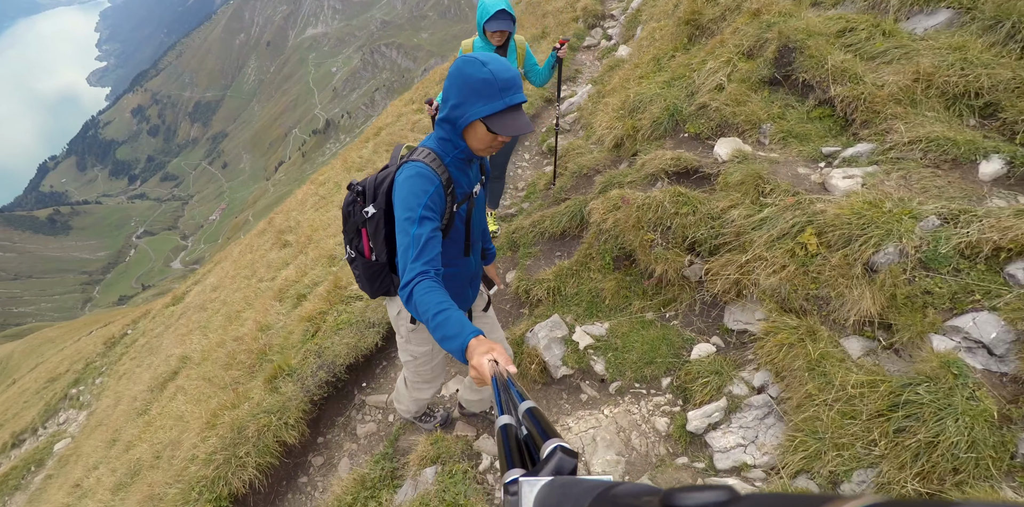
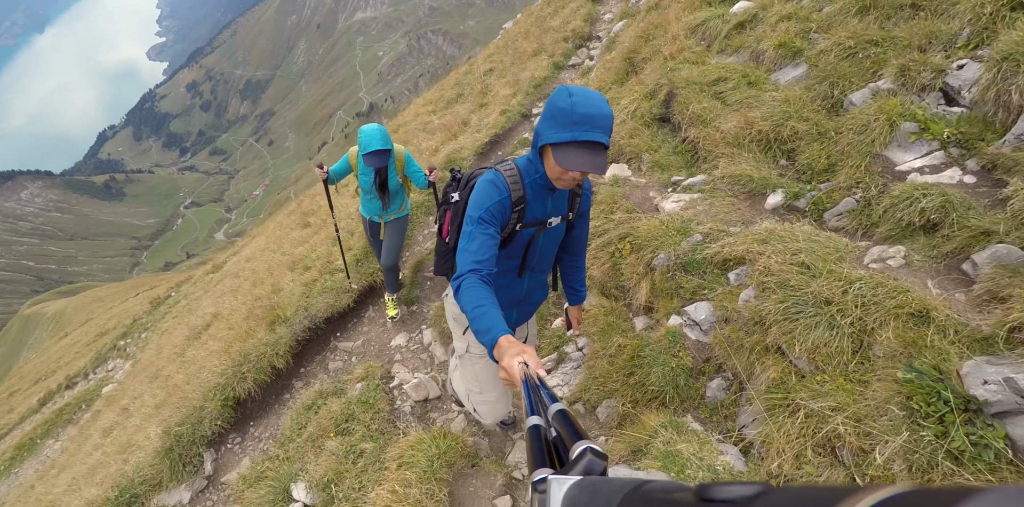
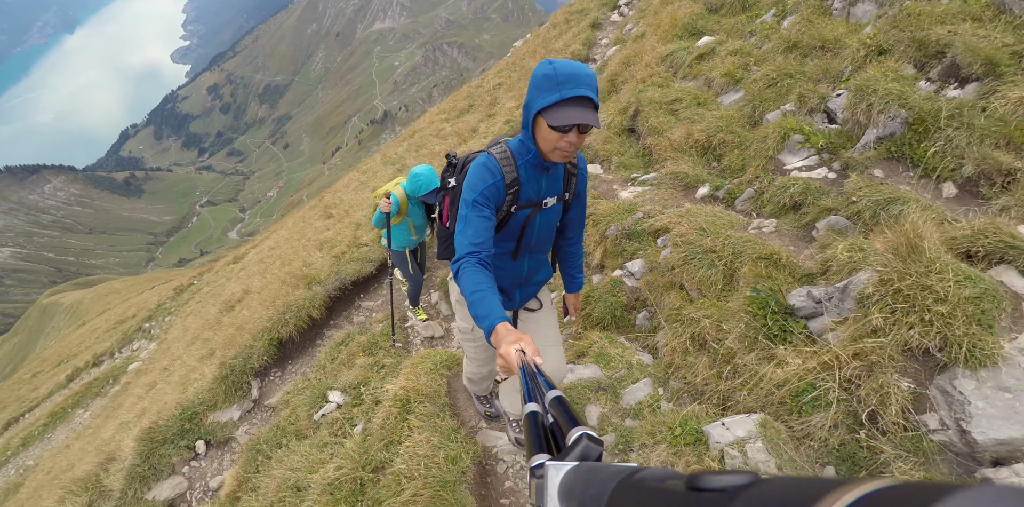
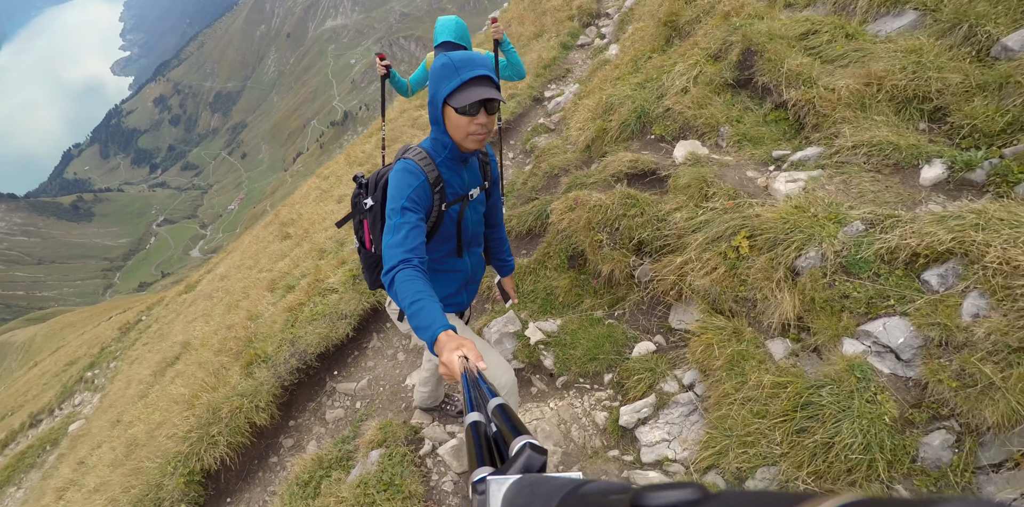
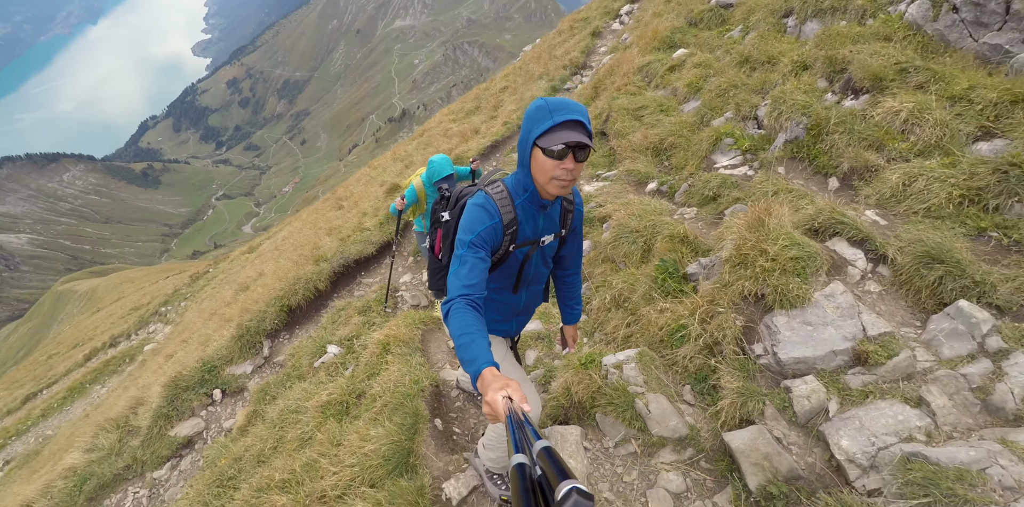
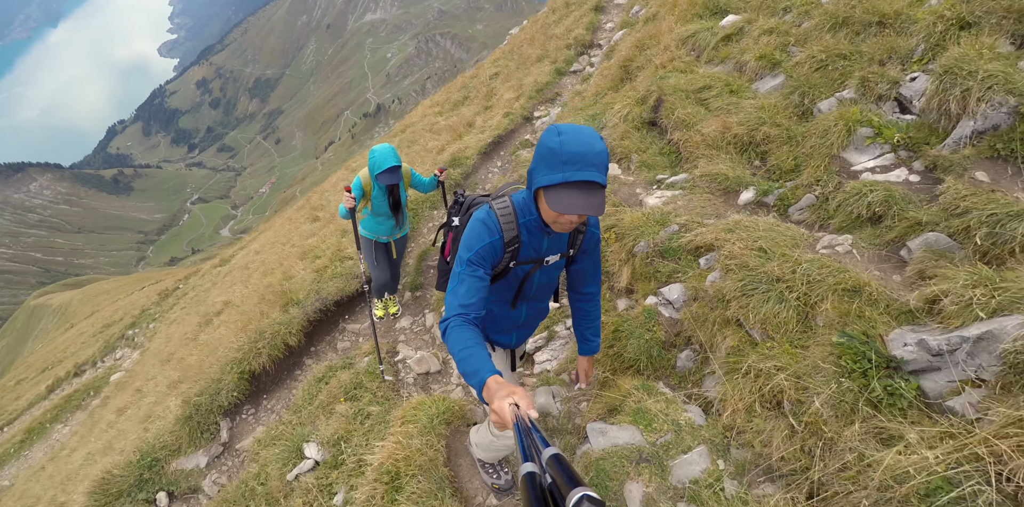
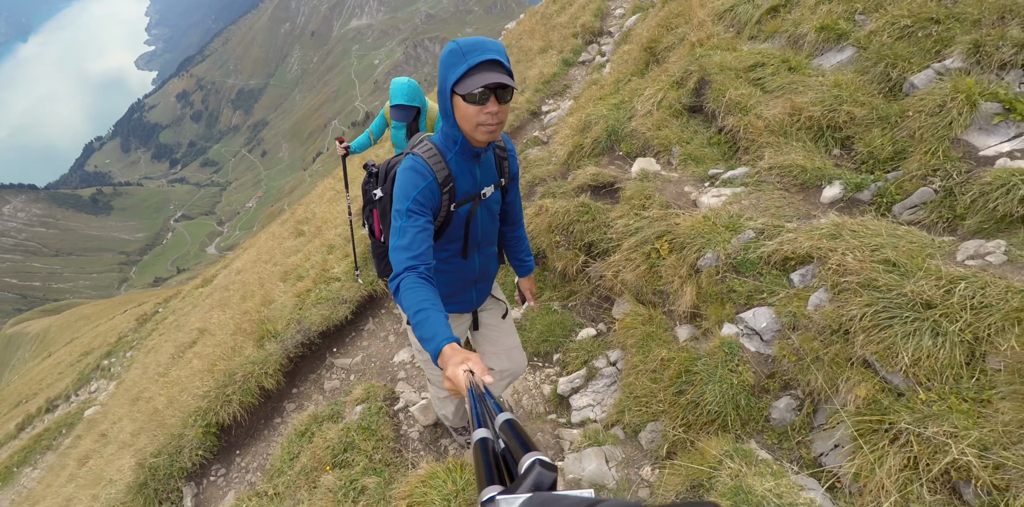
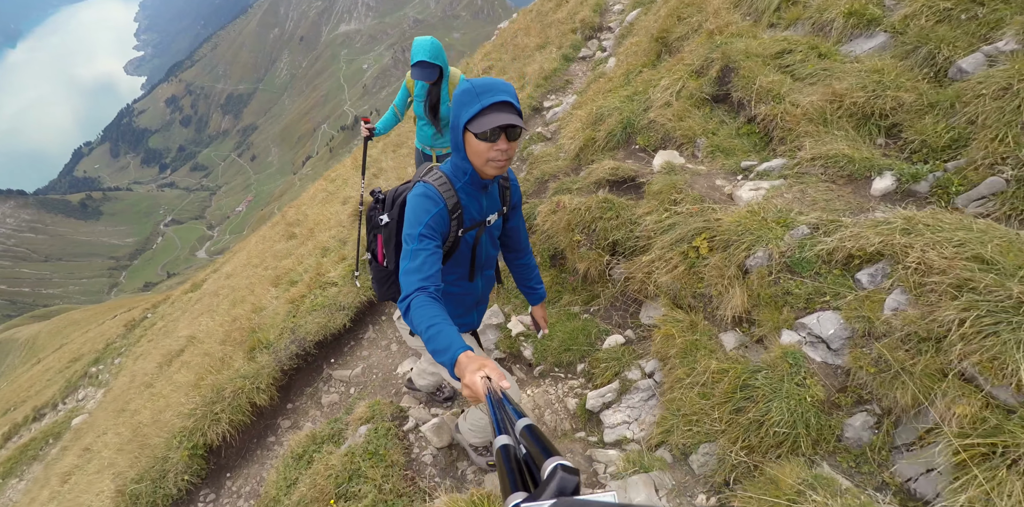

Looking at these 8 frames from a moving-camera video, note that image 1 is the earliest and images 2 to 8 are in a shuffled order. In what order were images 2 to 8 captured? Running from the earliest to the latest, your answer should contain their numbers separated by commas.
4, 8, 7, 2, 6, 3, 5
